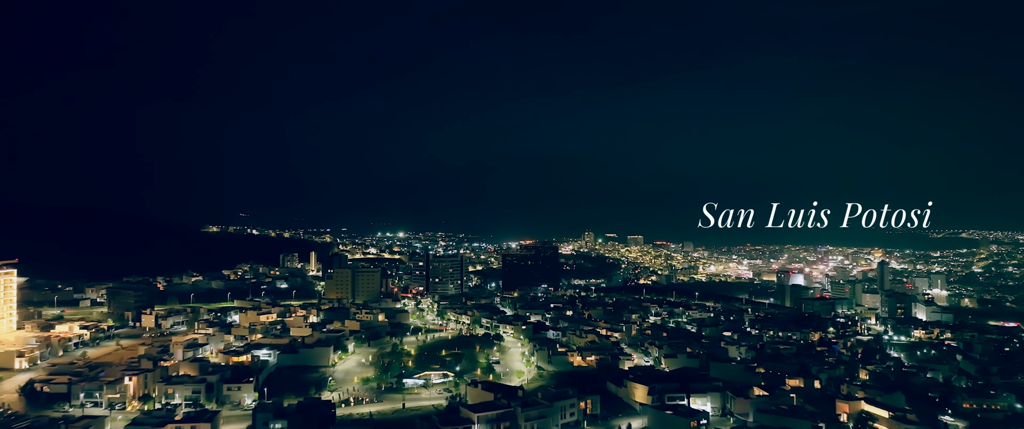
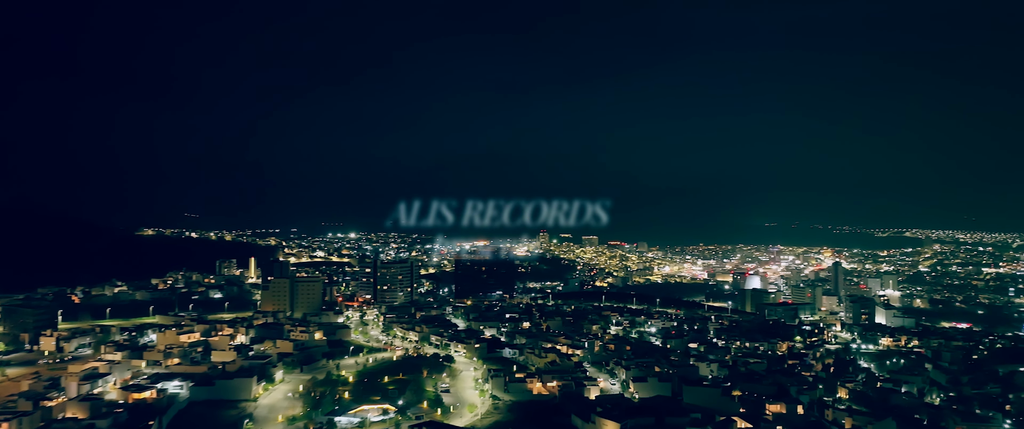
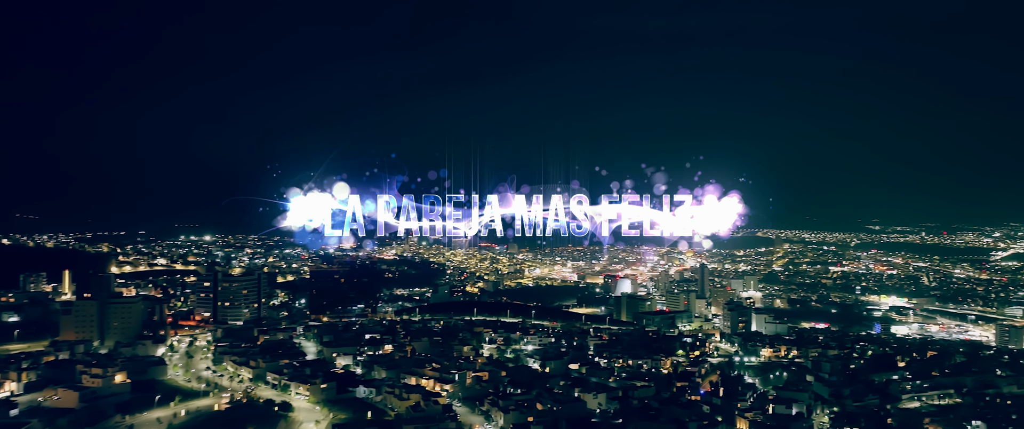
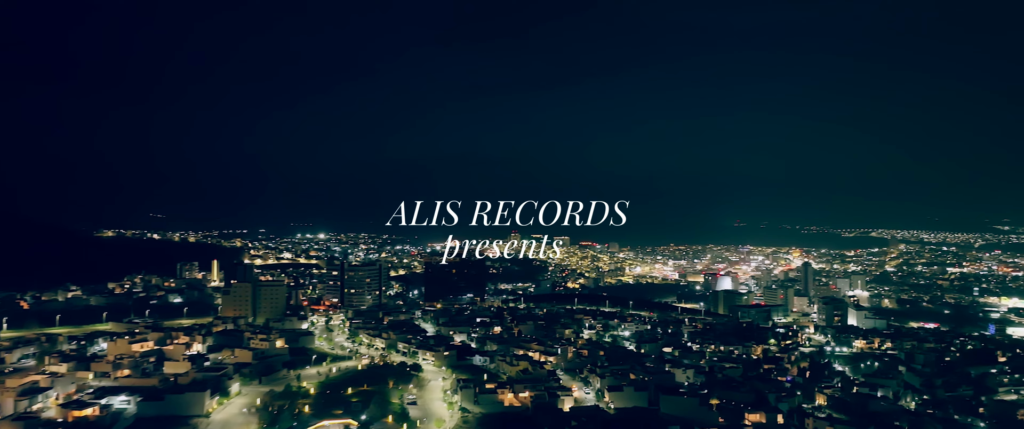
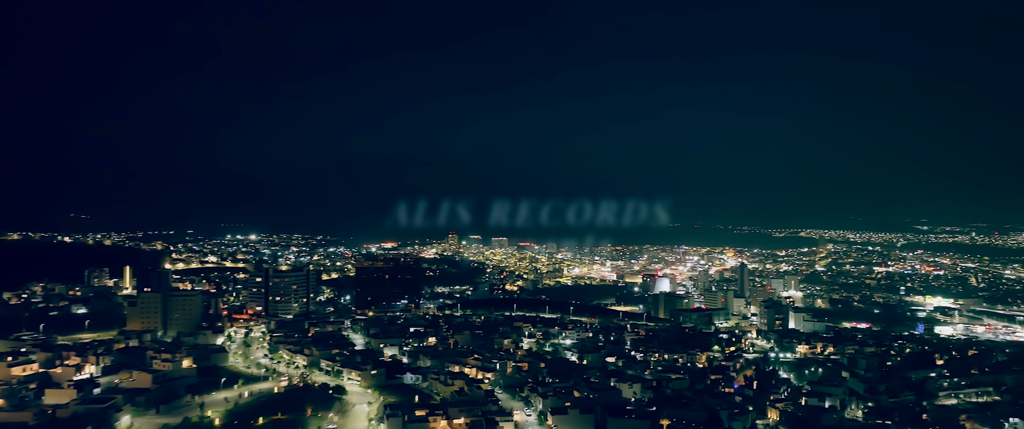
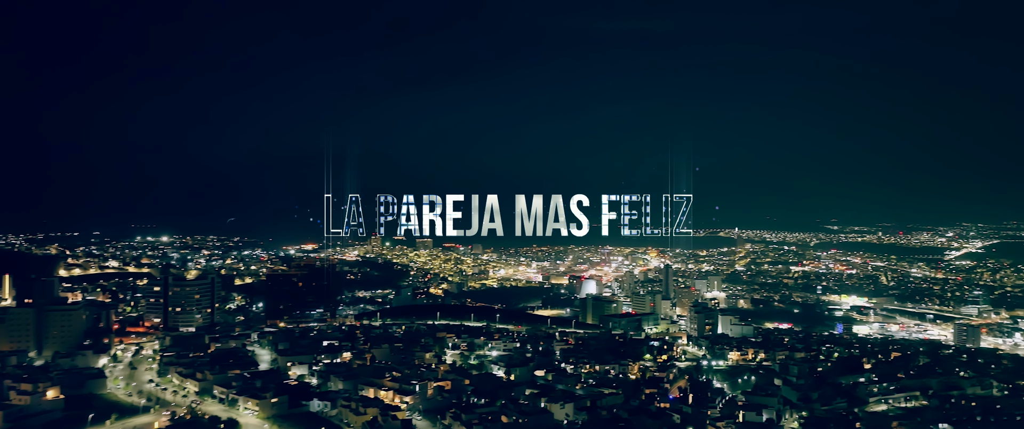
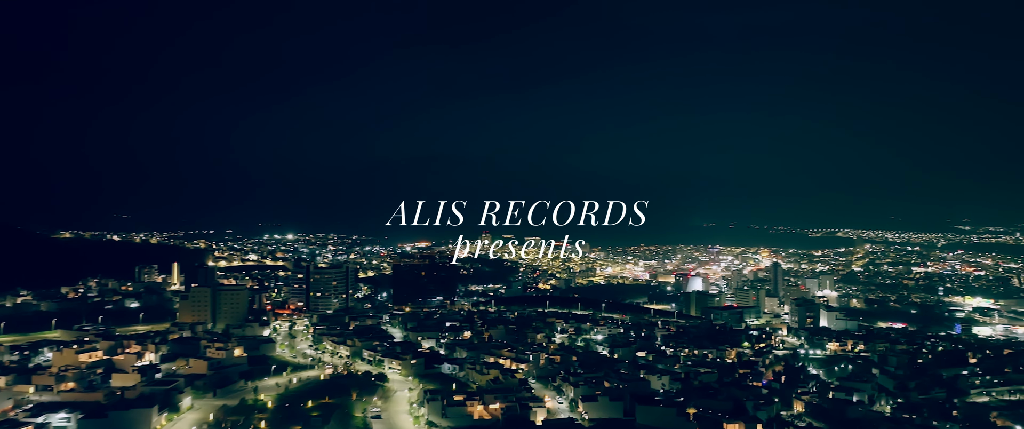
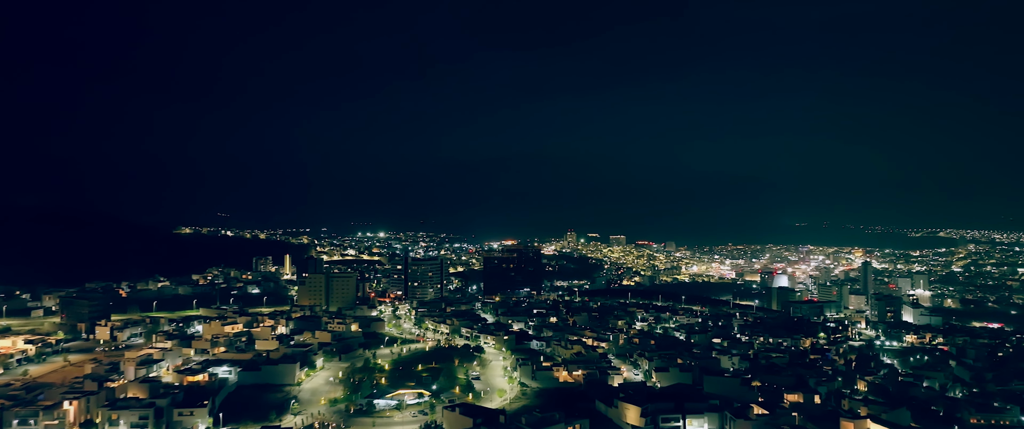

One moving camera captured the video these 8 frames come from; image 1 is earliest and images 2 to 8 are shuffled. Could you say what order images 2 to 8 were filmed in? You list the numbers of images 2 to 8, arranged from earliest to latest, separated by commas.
8, 2, 4, 7, 5, 3, 6
